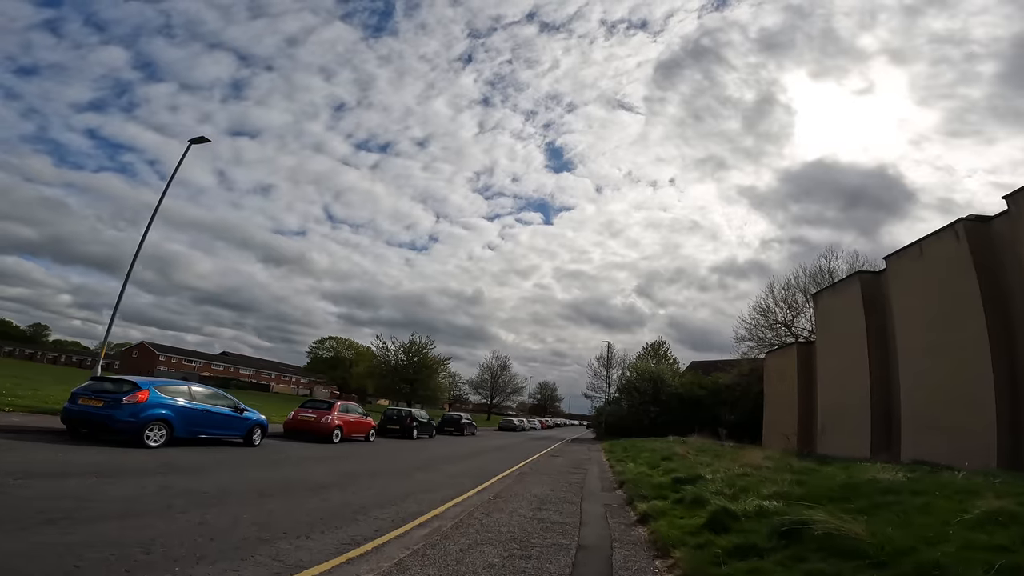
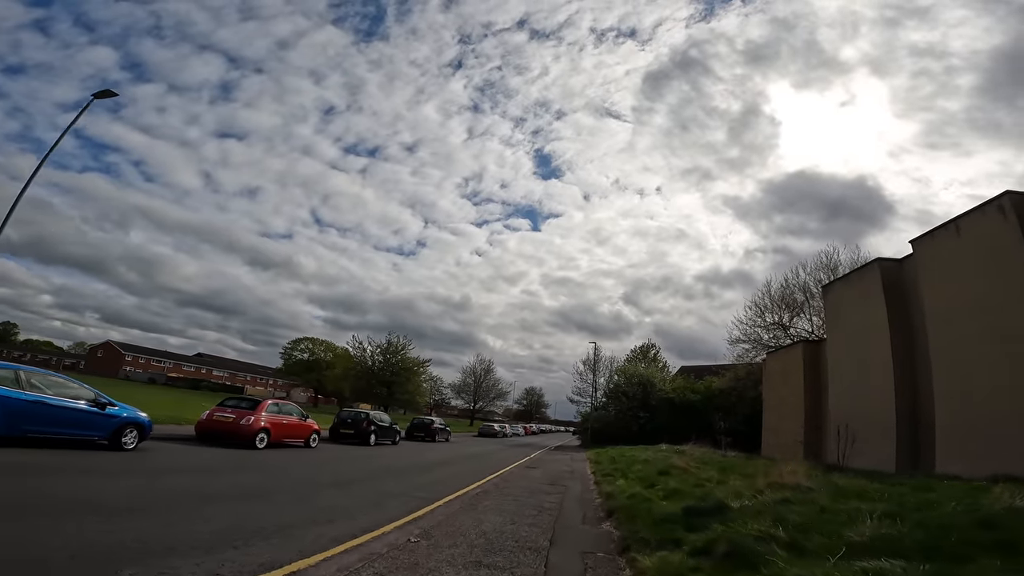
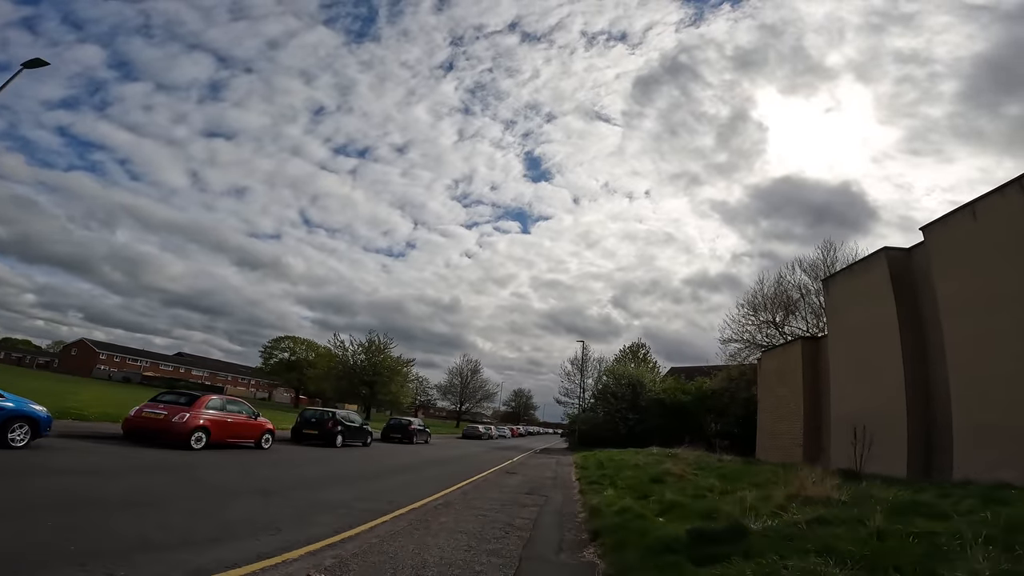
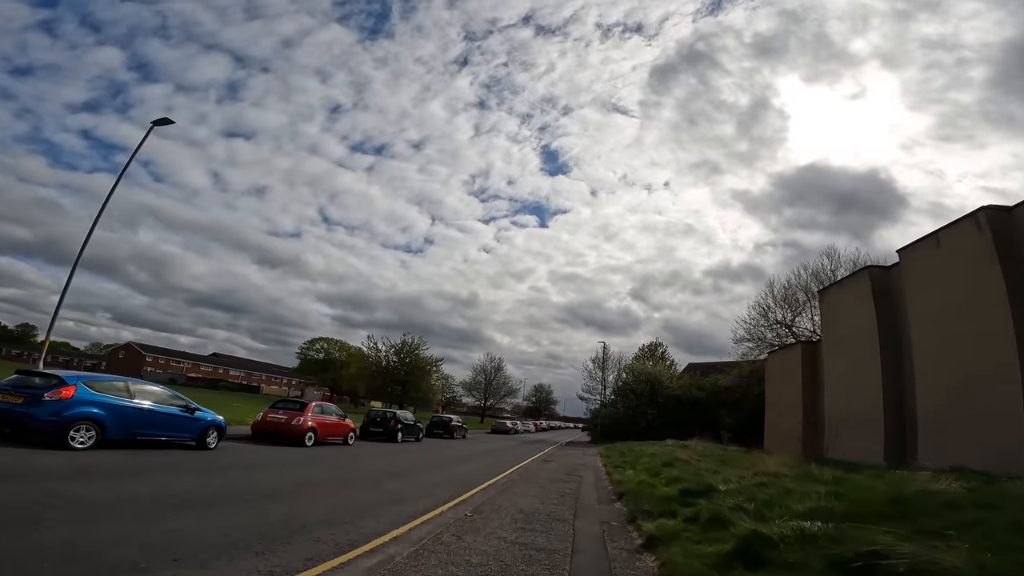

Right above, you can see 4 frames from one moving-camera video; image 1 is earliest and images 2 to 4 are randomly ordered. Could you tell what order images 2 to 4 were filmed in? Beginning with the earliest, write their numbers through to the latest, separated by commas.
4, 2, 3
